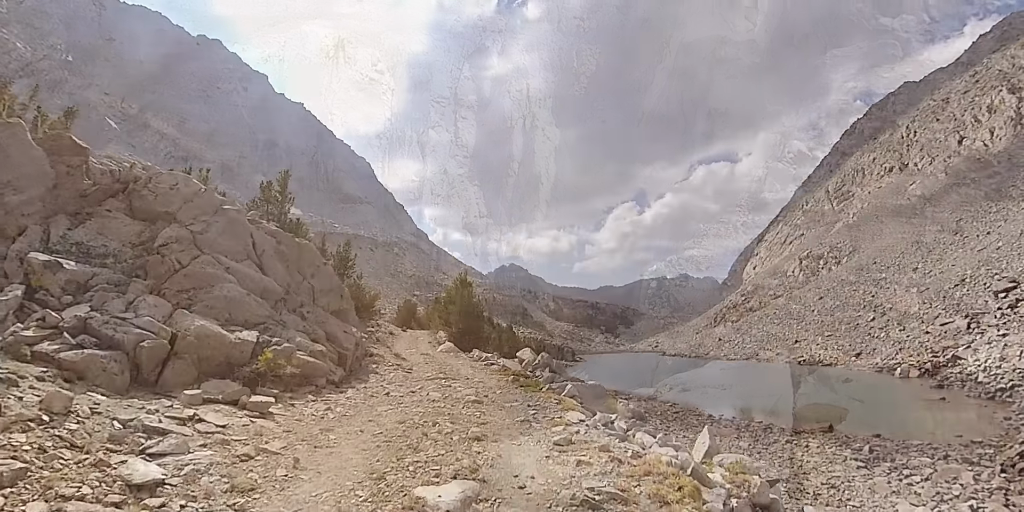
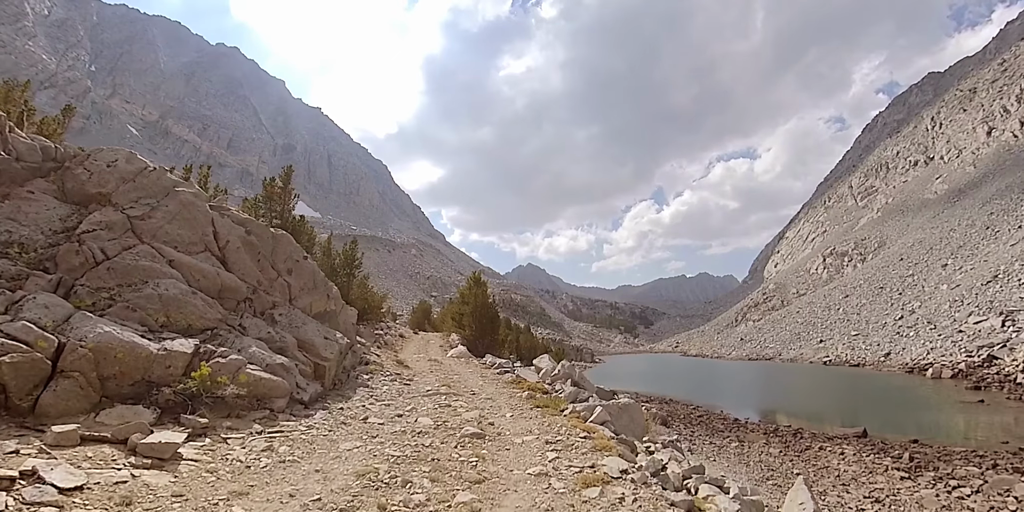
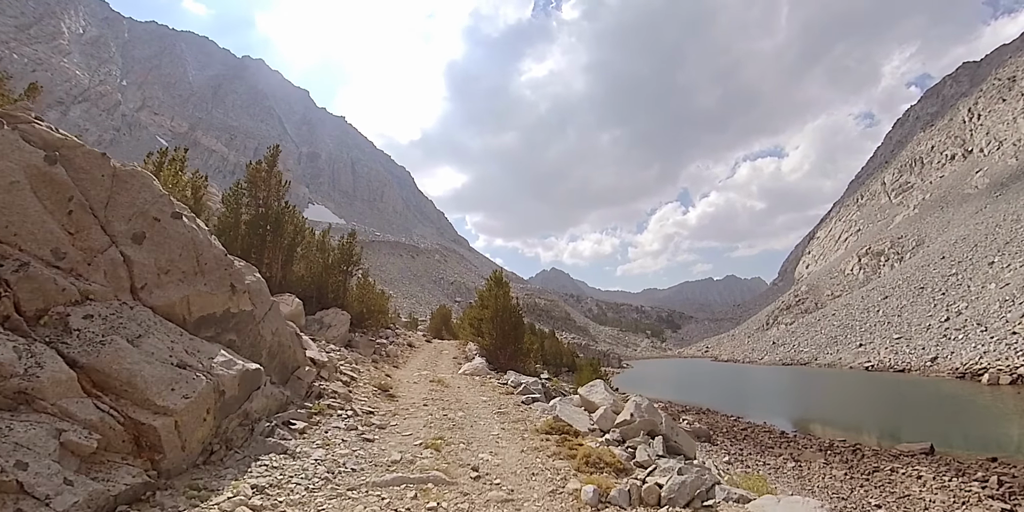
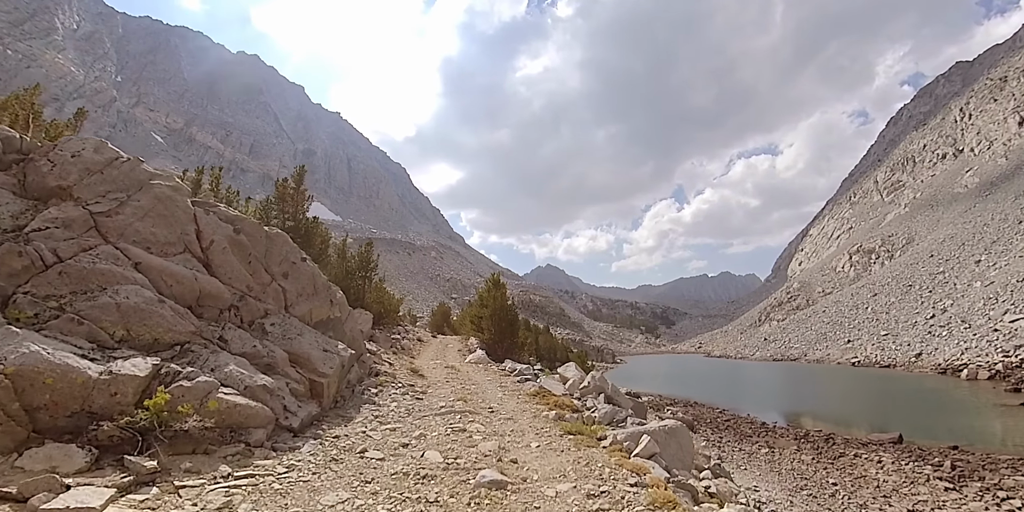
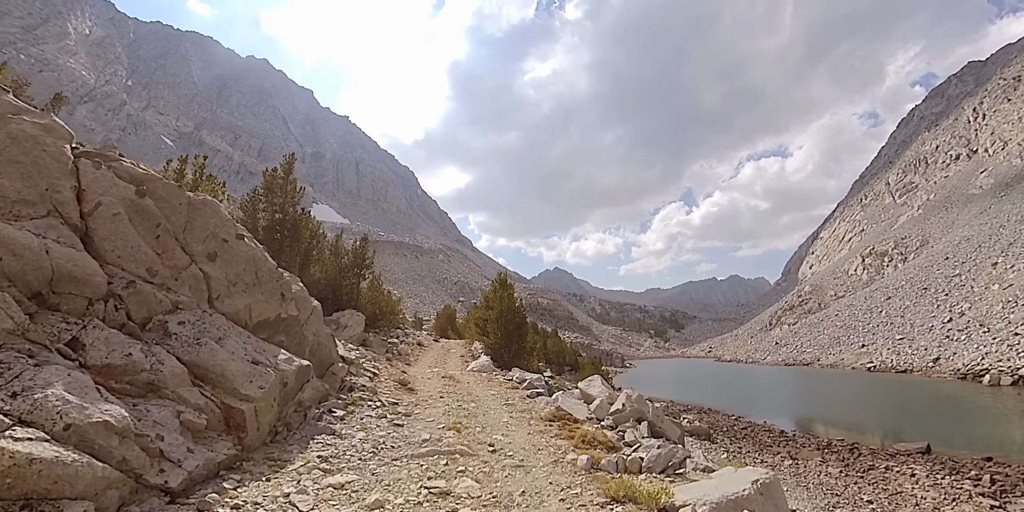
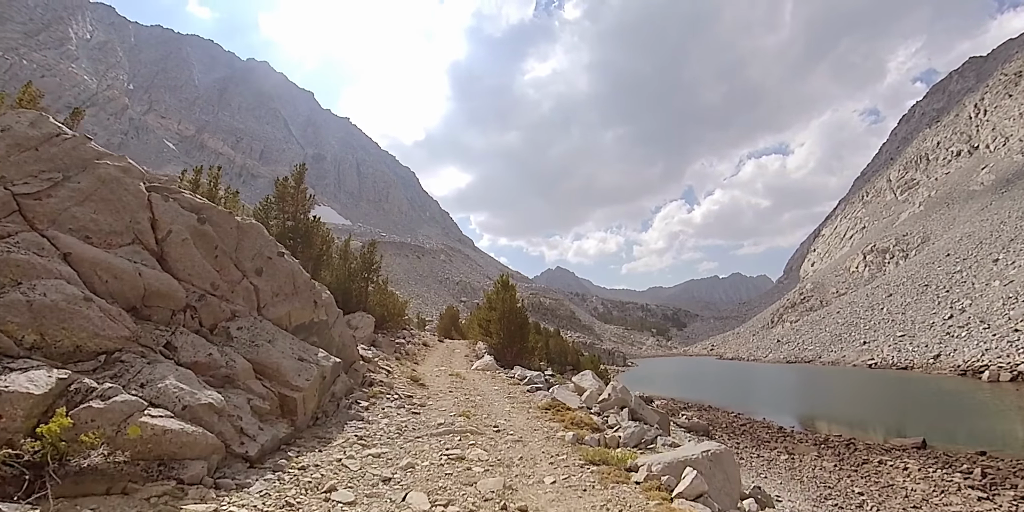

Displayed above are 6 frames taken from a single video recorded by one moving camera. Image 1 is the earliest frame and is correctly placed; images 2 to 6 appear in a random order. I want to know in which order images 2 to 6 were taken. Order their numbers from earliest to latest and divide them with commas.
2, 4, 6, 5, 3
